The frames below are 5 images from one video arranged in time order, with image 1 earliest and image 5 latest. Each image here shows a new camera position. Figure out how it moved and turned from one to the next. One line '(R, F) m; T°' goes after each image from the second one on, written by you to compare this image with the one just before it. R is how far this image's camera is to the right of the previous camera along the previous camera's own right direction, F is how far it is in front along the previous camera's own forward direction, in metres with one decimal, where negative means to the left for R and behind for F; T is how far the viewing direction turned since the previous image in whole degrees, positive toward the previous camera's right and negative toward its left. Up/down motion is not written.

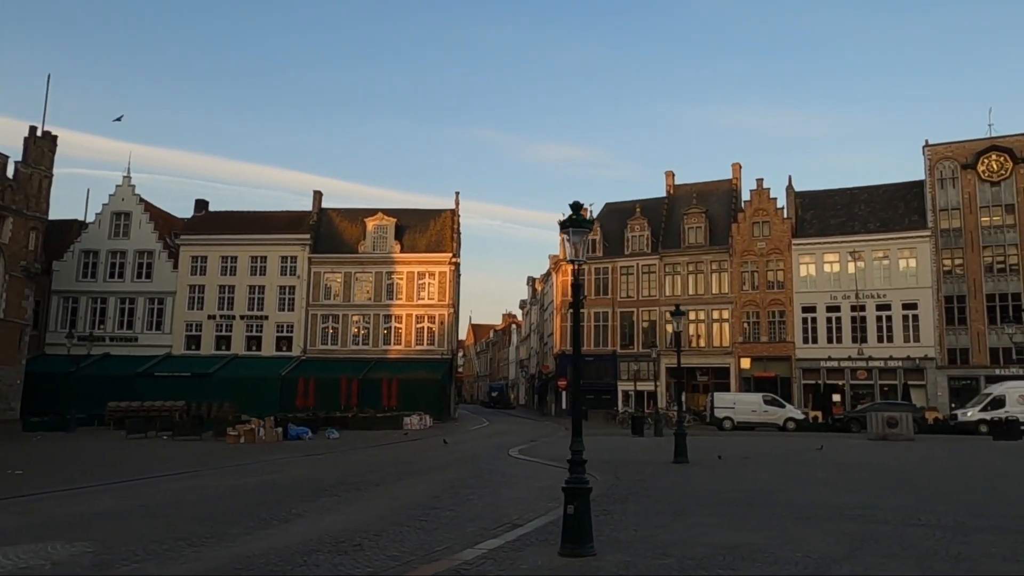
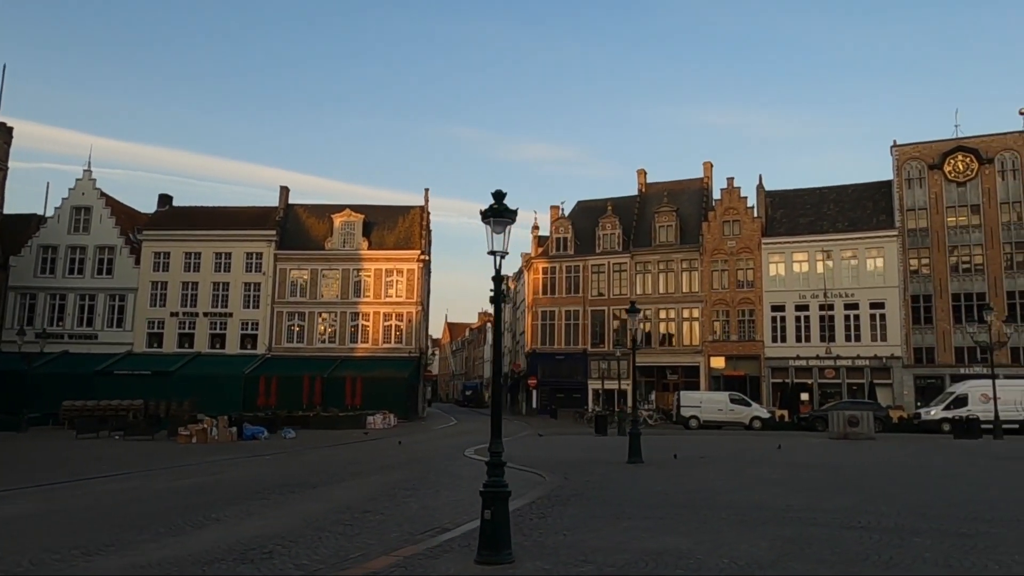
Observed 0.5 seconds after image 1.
(+0.7, +0.5) m; +2°
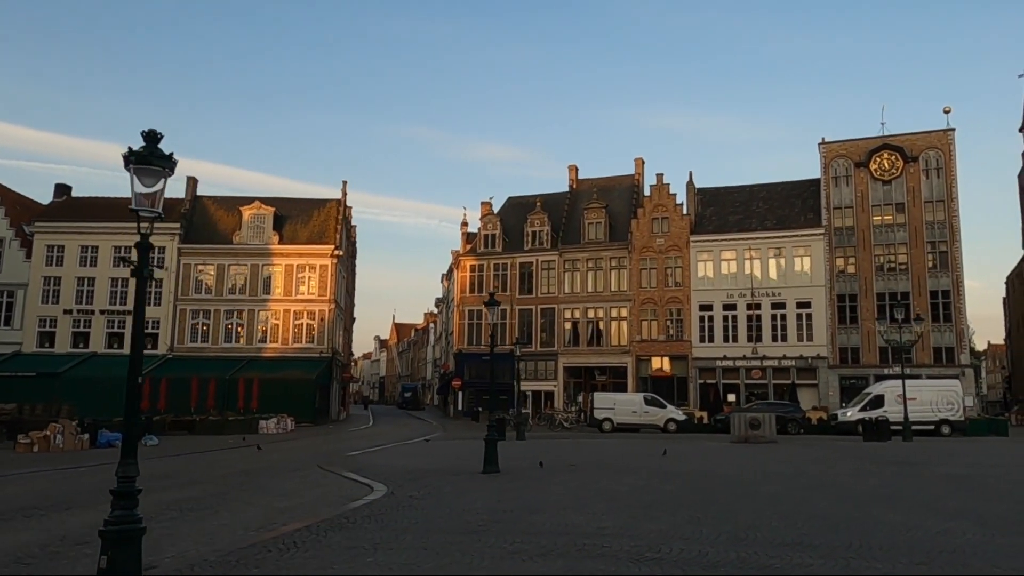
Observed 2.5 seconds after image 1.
(+2.7, +2.0) m; +3°
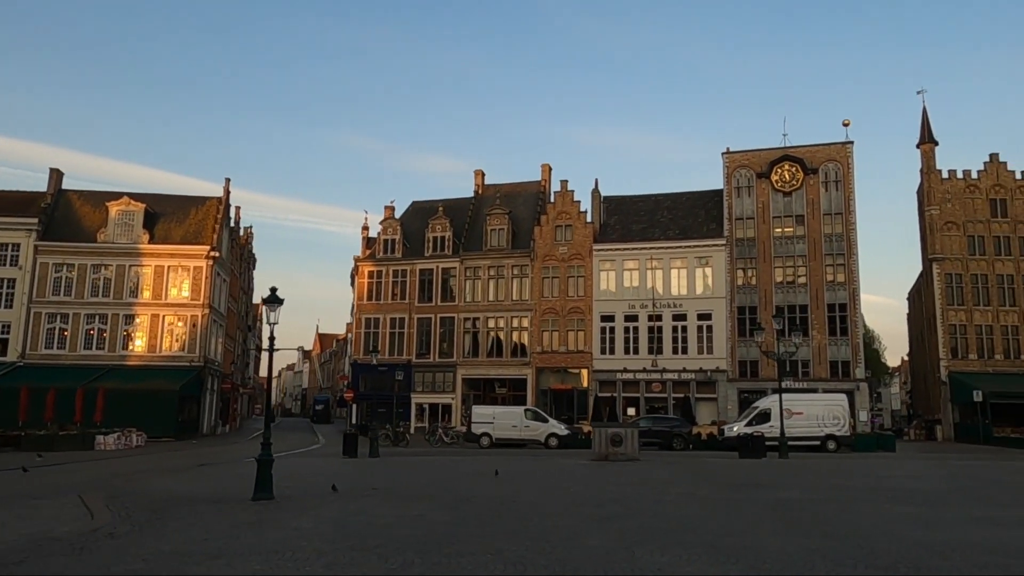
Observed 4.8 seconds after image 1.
(+3.2, +2.2) m; +4°
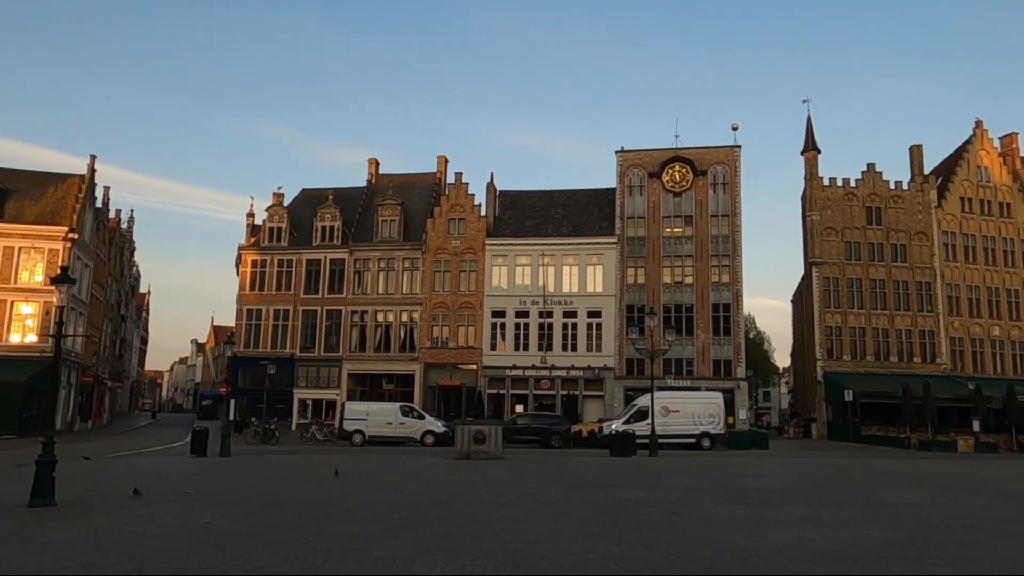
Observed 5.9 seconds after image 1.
(+1.6, +1.0) m; +7°
